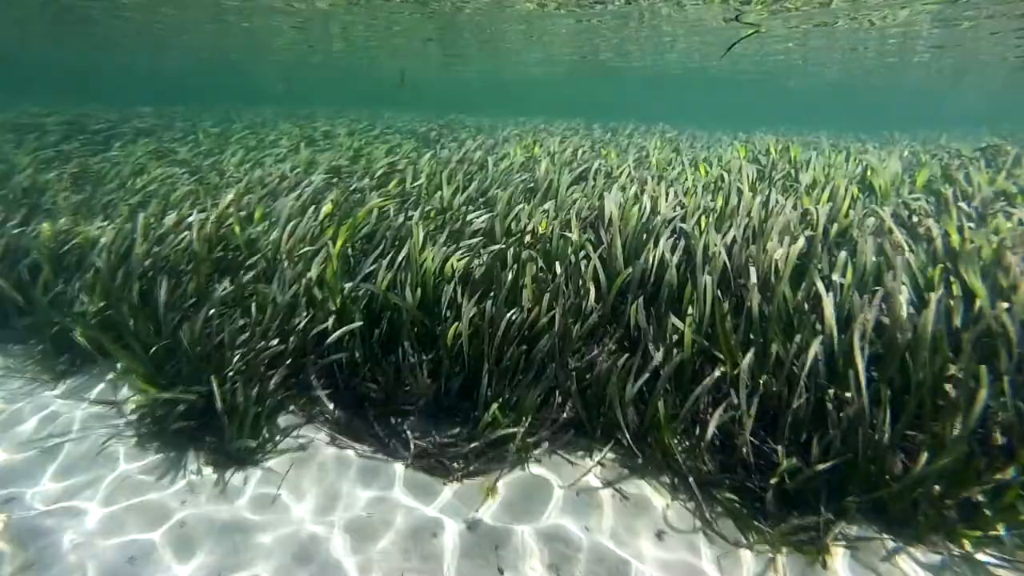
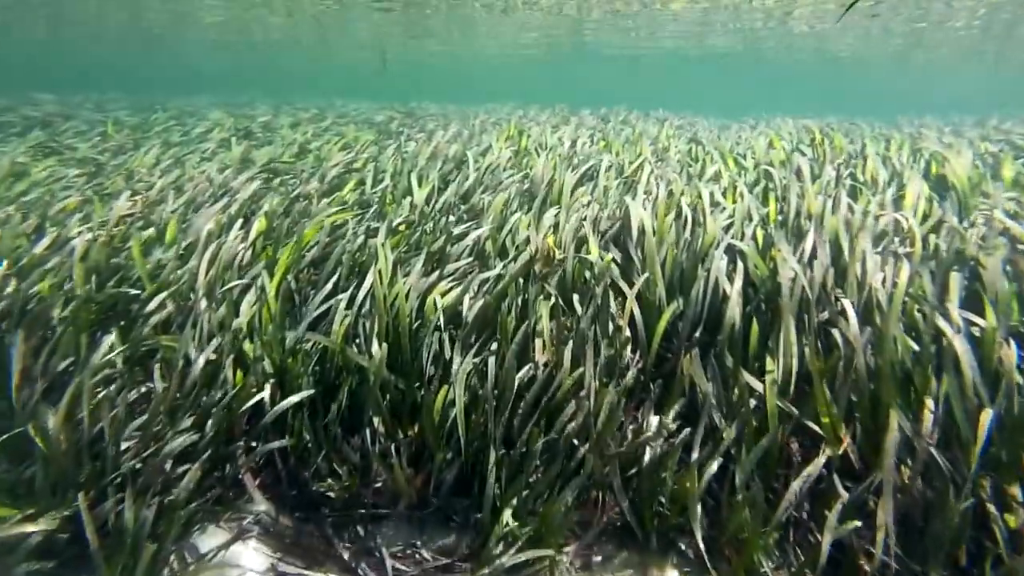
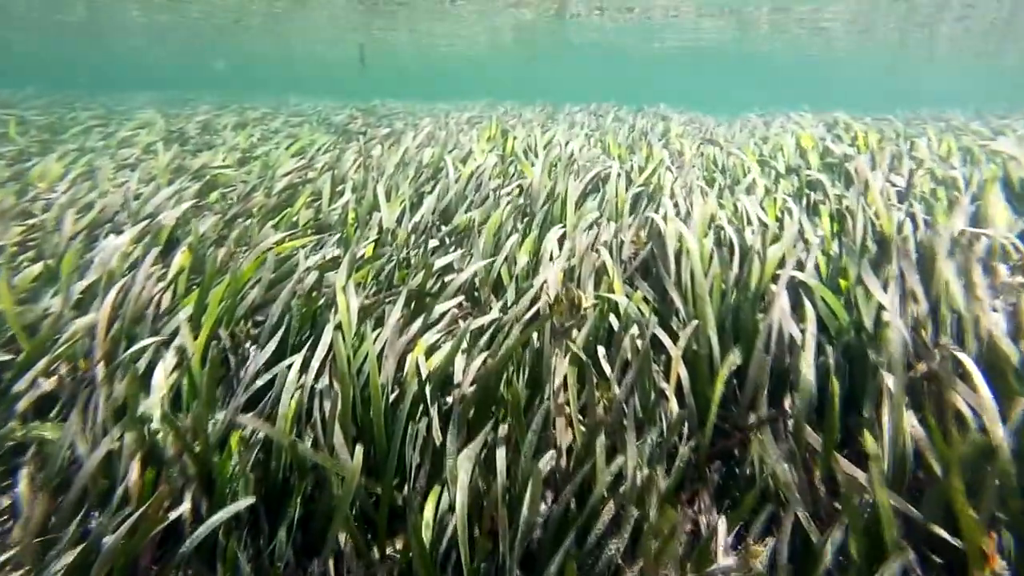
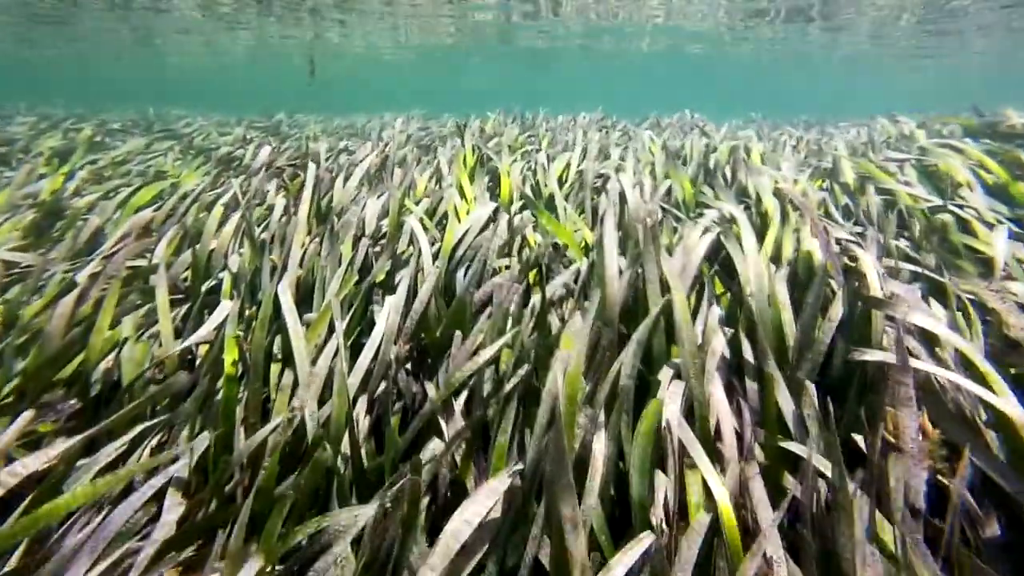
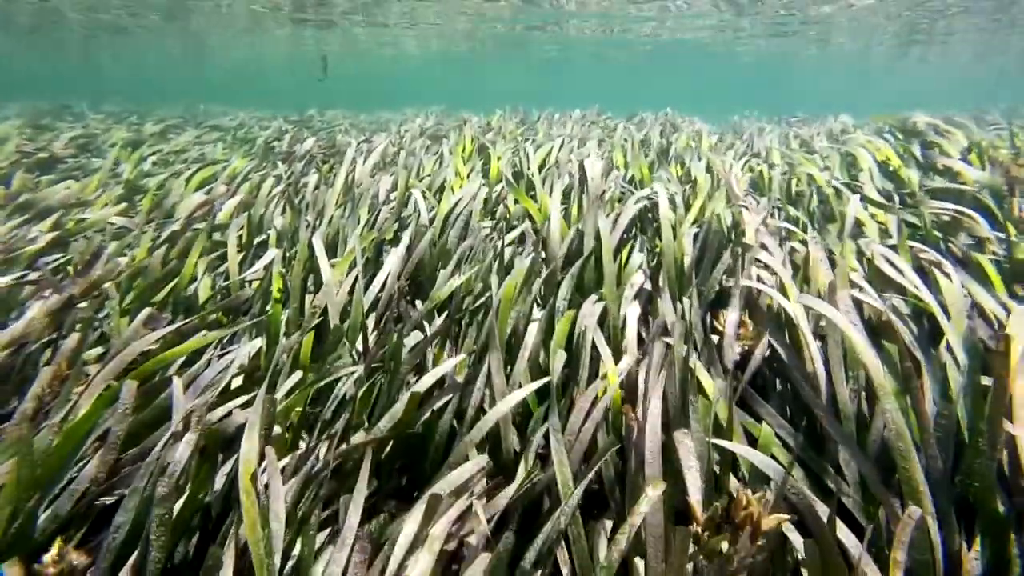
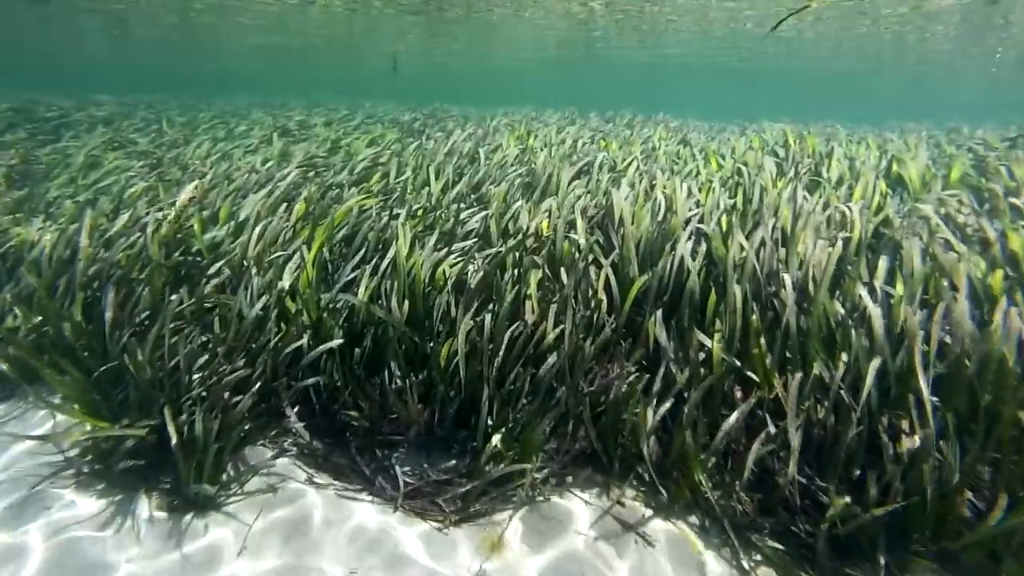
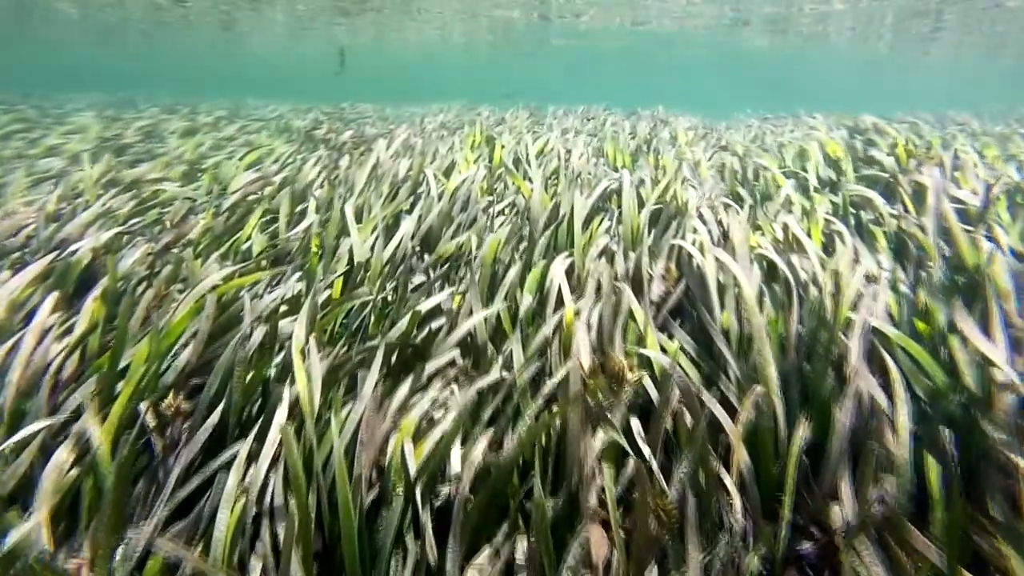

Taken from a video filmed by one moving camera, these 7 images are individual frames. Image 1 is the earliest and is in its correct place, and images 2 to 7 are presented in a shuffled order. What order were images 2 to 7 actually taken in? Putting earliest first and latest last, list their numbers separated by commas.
6, 2, 3, 7, 5, 4
